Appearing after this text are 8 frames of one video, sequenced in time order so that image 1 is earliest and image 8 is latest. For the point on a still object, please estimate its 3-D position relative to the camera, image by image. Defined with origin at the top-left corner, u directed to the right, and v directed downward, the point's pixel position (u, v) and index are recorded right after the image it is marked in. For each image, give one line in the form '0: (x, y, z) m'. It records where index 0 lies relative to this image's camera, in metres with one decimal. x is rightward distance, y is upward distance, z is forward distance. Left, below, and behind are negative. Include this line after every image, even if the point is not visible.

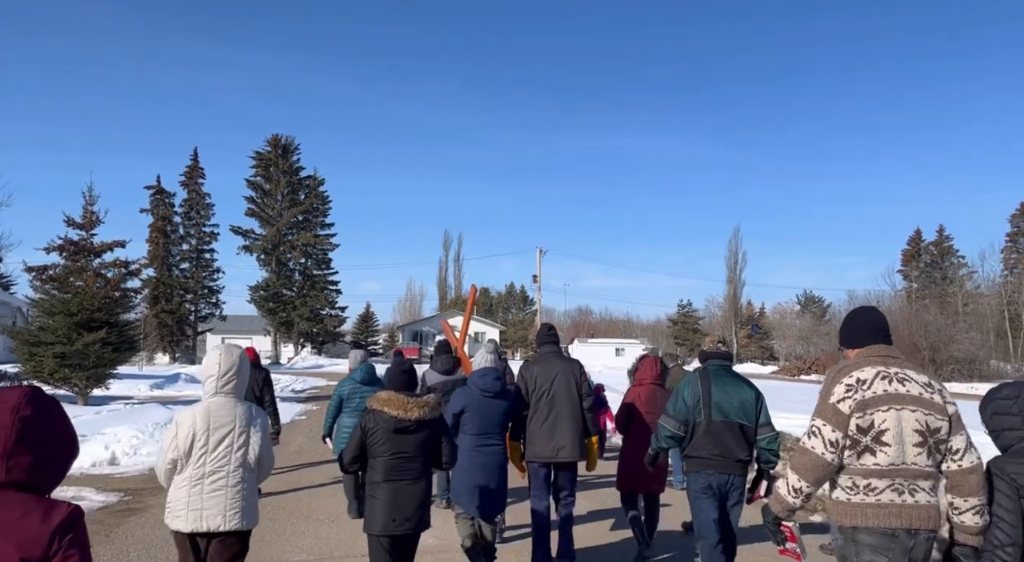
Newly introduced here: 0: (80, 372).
0: (-9.4, -2.0, +19.7) m
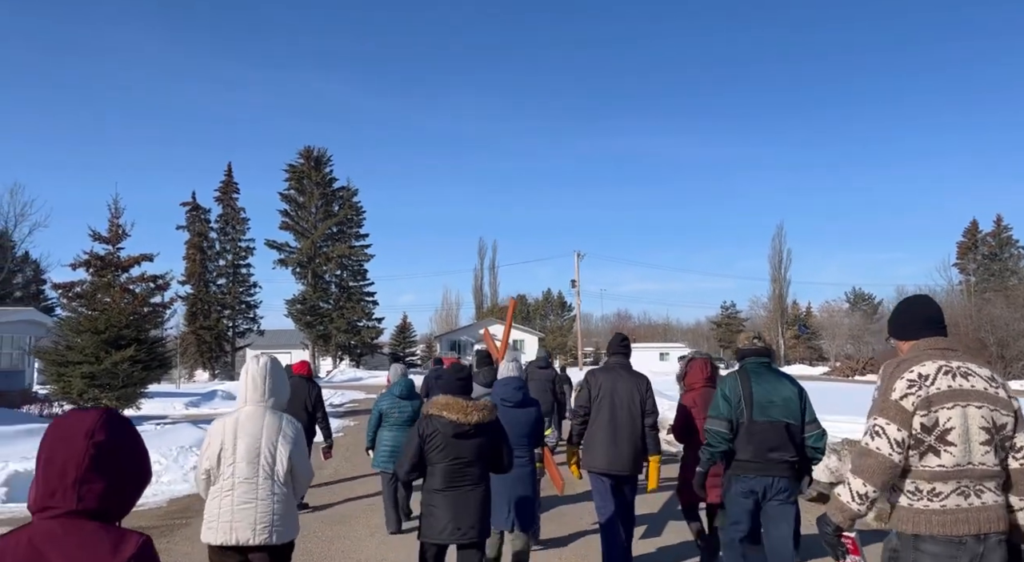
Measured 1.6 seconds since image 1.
0: (-8.5, -2.4, +19.3) m
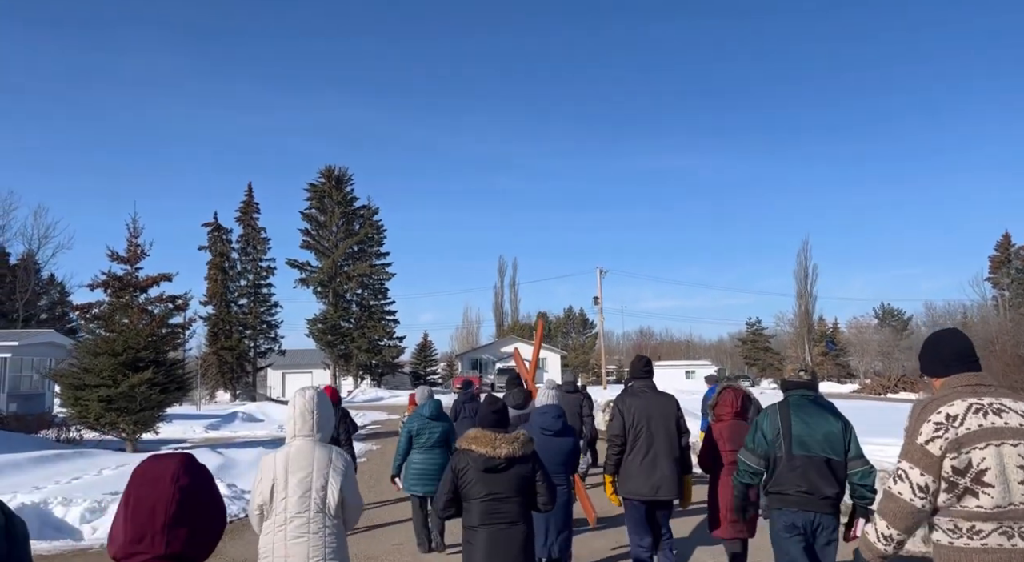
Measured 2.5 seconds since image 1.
0: (-8.0, -2.8, +19.1) m
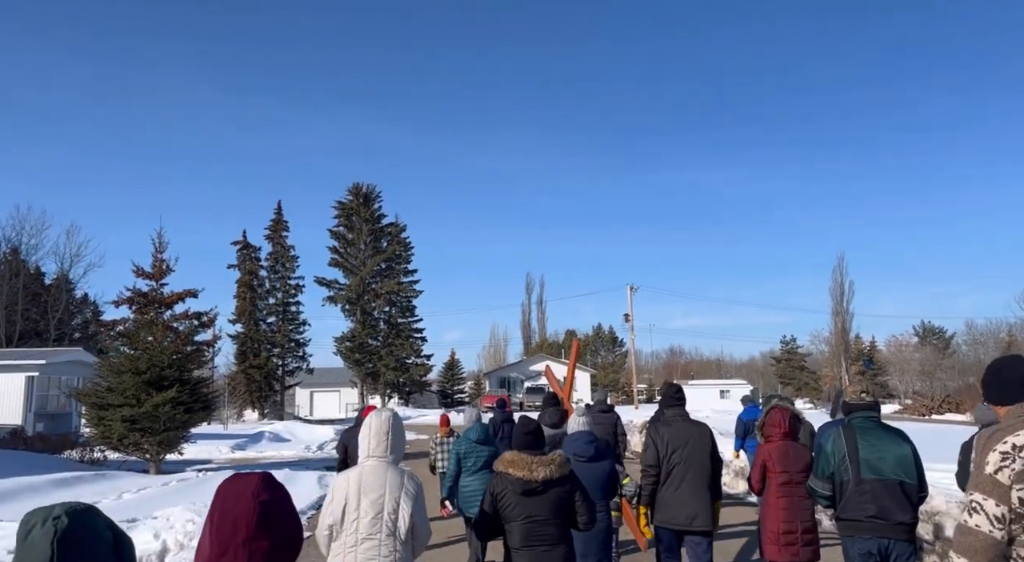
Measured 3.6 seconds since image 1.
0: (-7.4, -3.2, +18.8) m
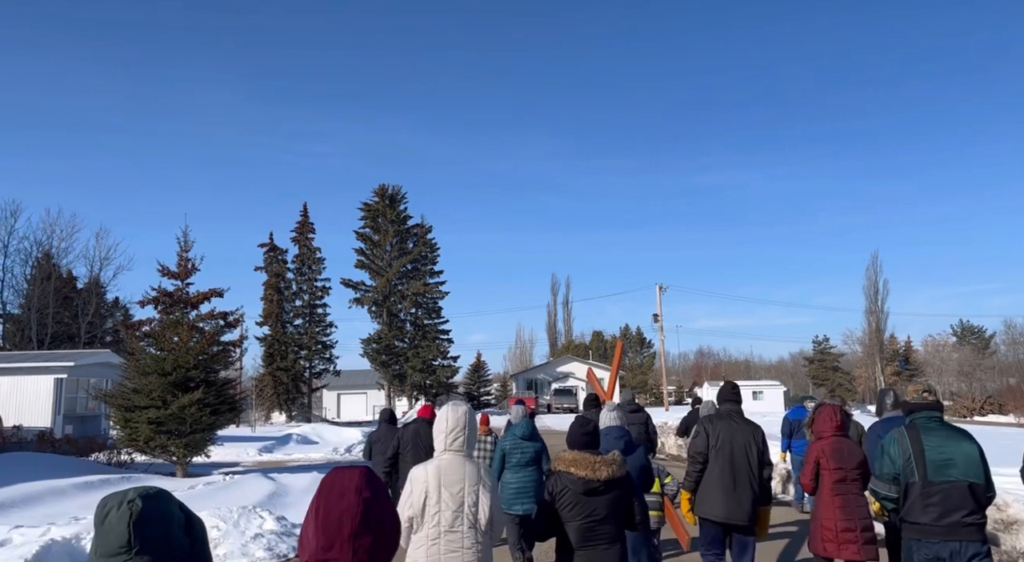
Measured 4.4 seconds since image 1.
0: (-6.8, -3.2, +18.7) m
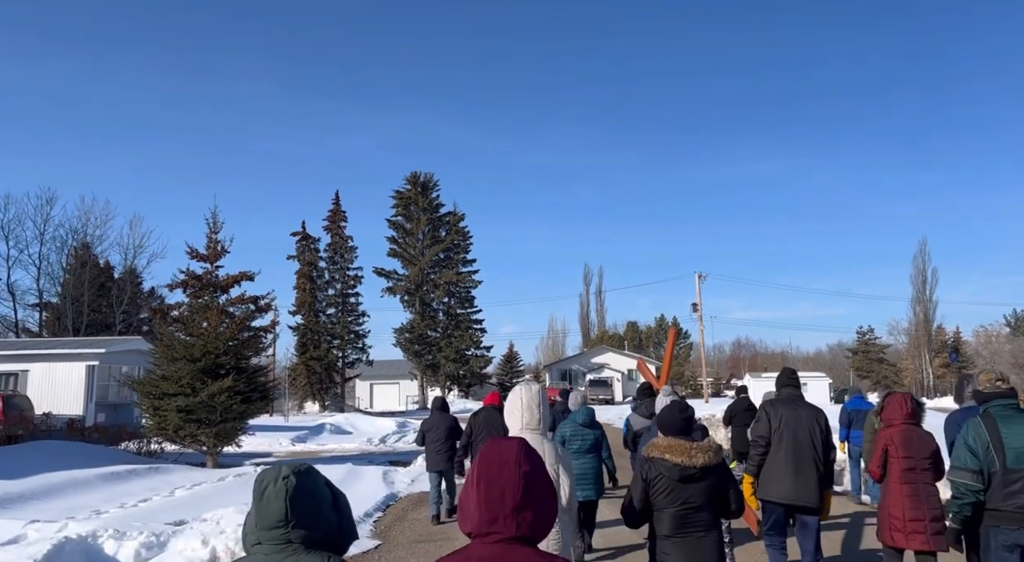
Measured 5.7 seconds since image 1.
0: (-6.0, -2.9, +18.3) m
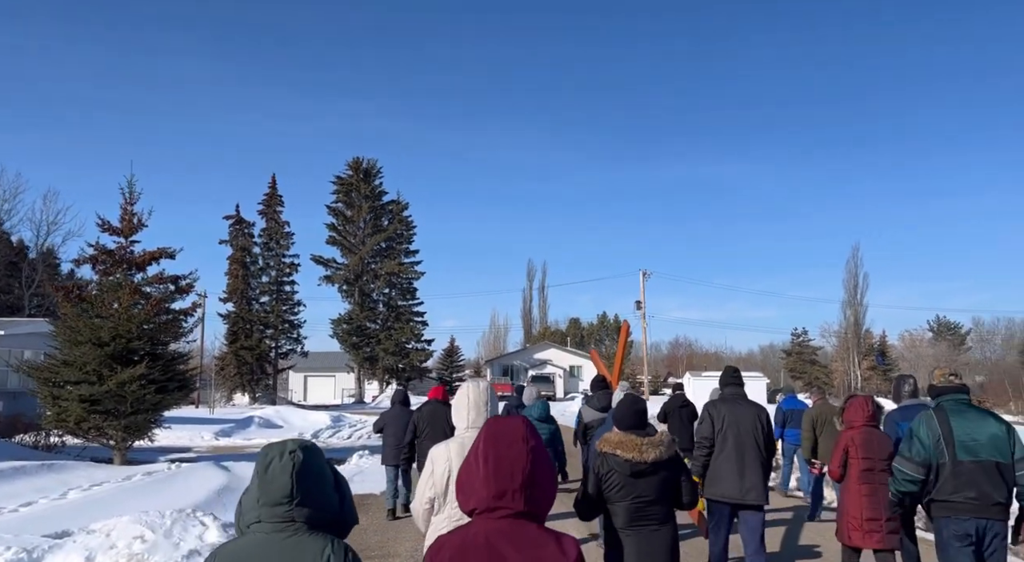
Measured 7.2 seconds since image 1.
0: (-7.1, -2.6, +17.1) m
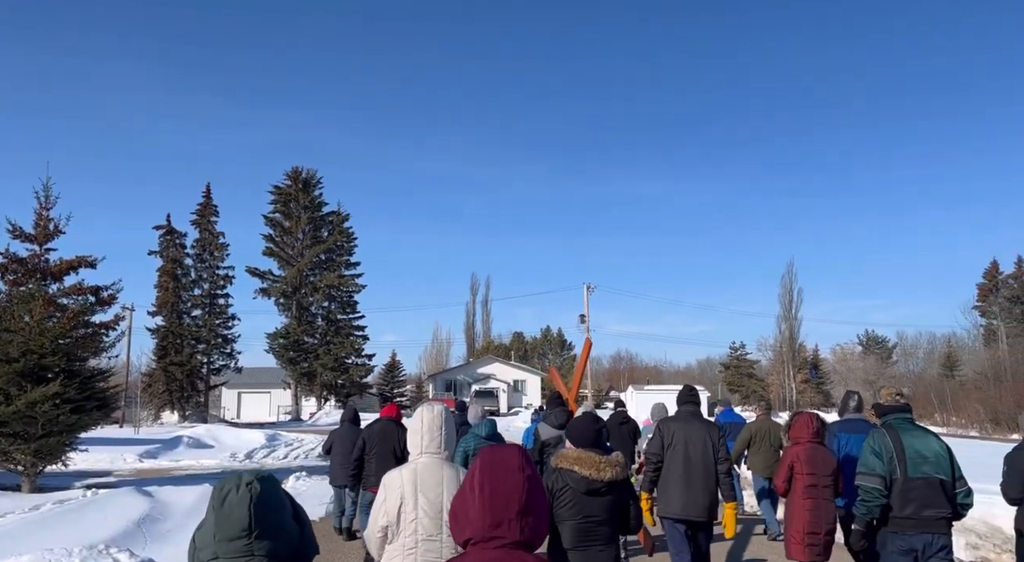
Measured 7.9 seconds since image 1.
0: (-8.1, -2.8, +16.0) m
